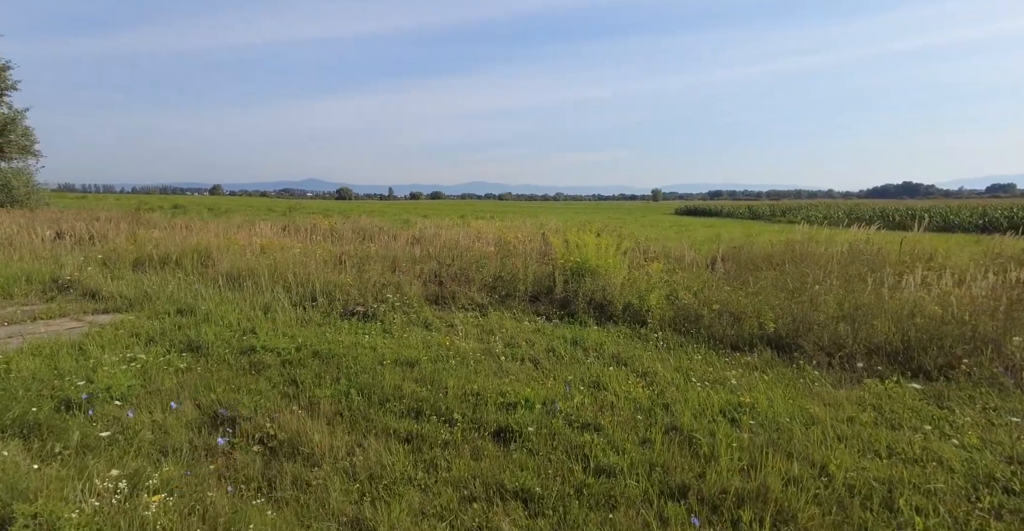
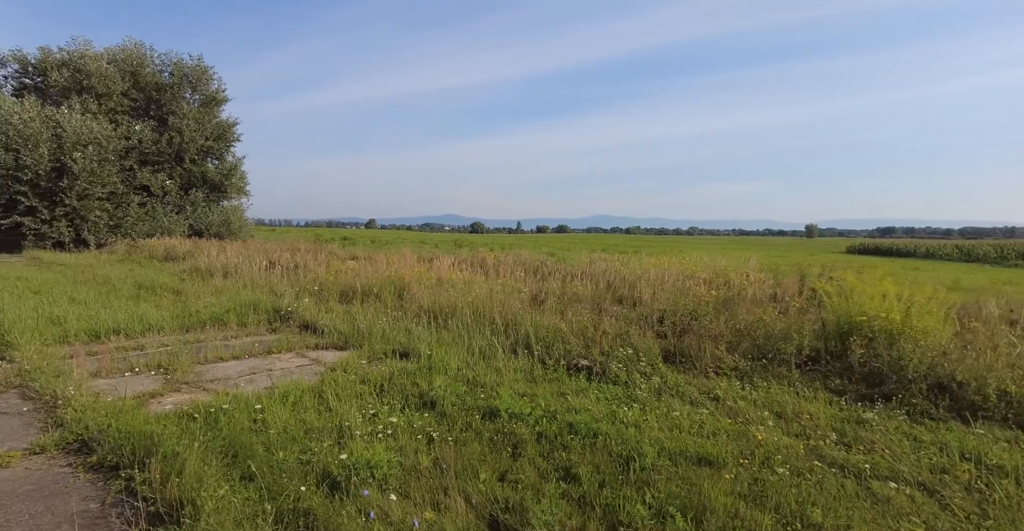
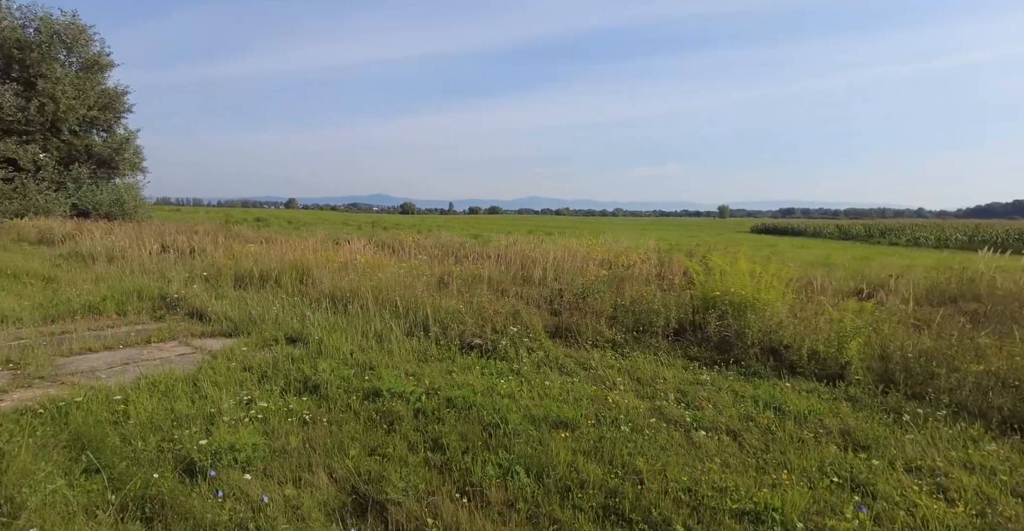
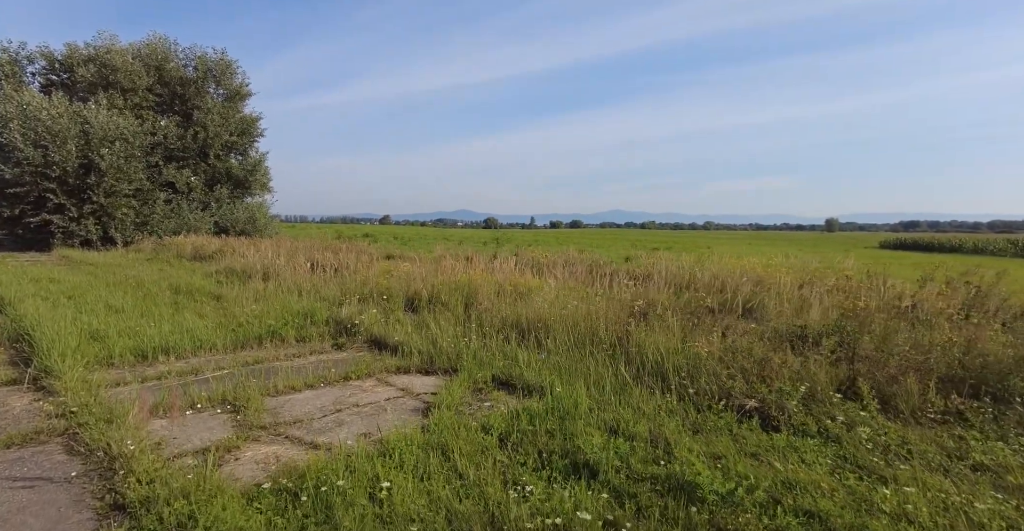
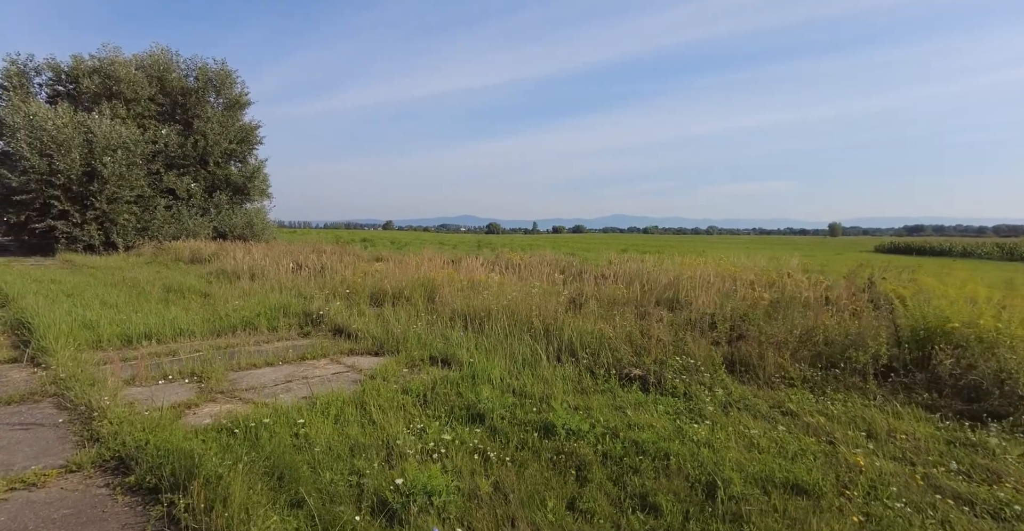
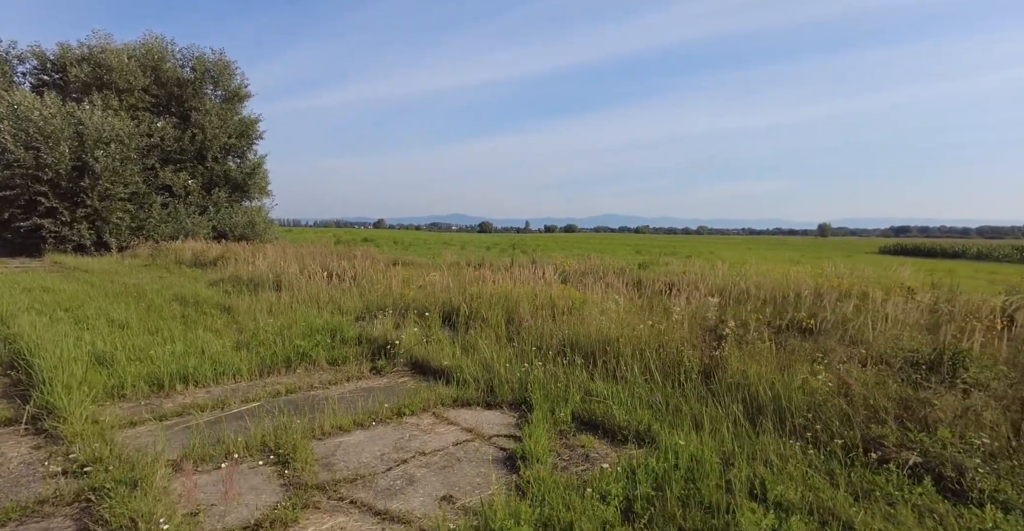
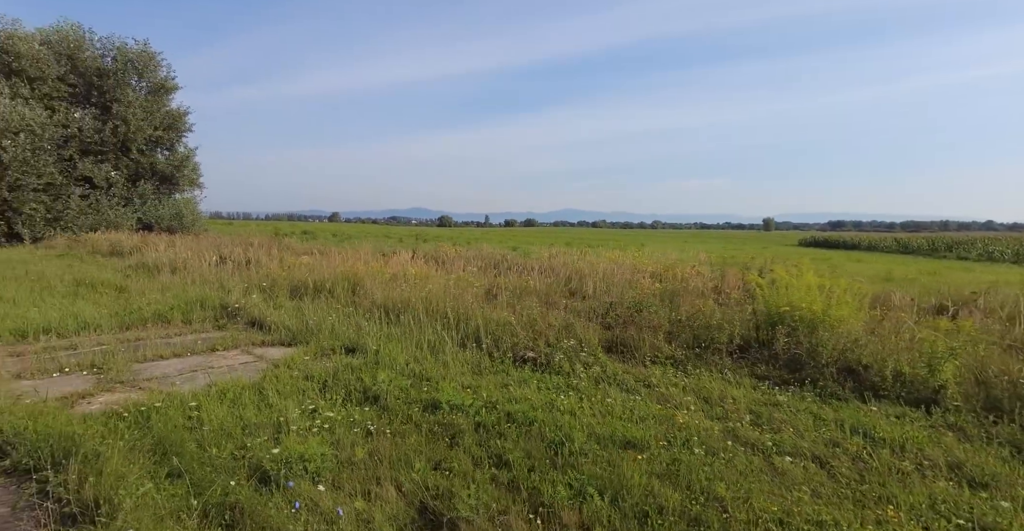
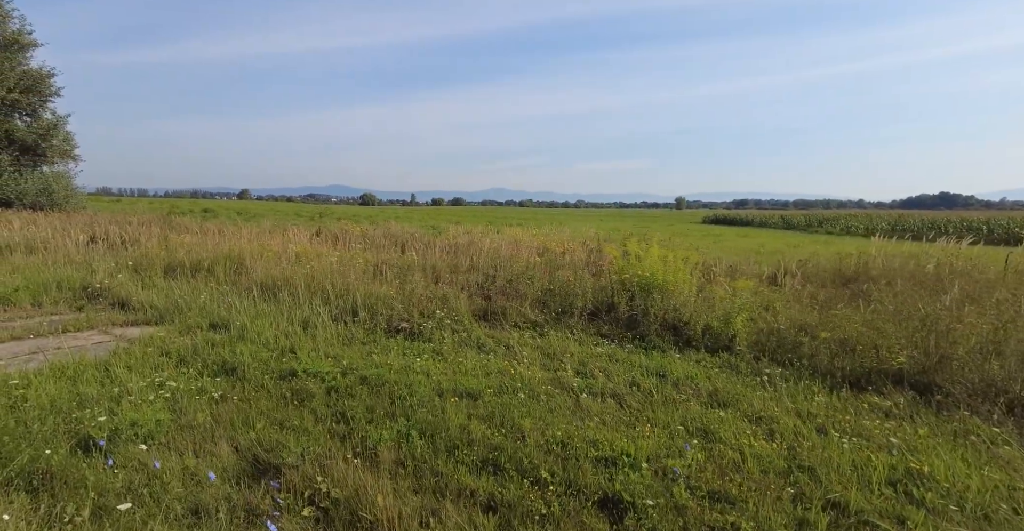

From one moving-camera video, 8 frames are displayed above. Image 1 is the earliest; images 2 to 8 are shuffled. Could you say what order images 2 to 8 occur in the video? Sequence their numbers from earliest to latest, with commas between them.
8, 3, 7, 2, 5, 4, 6
